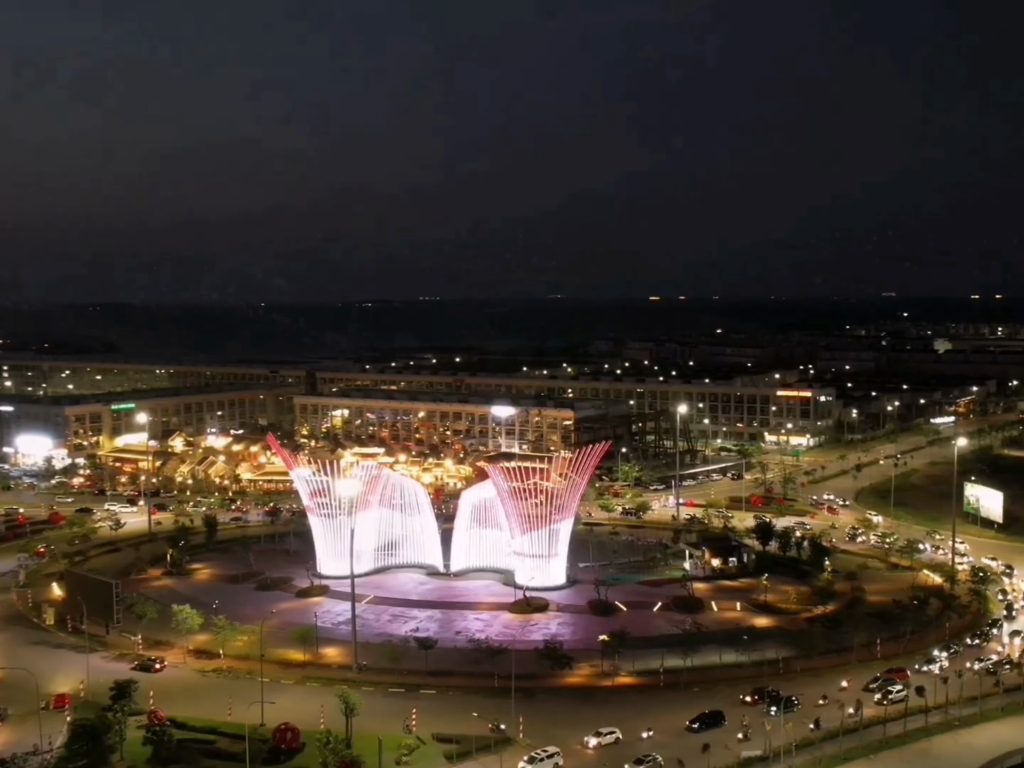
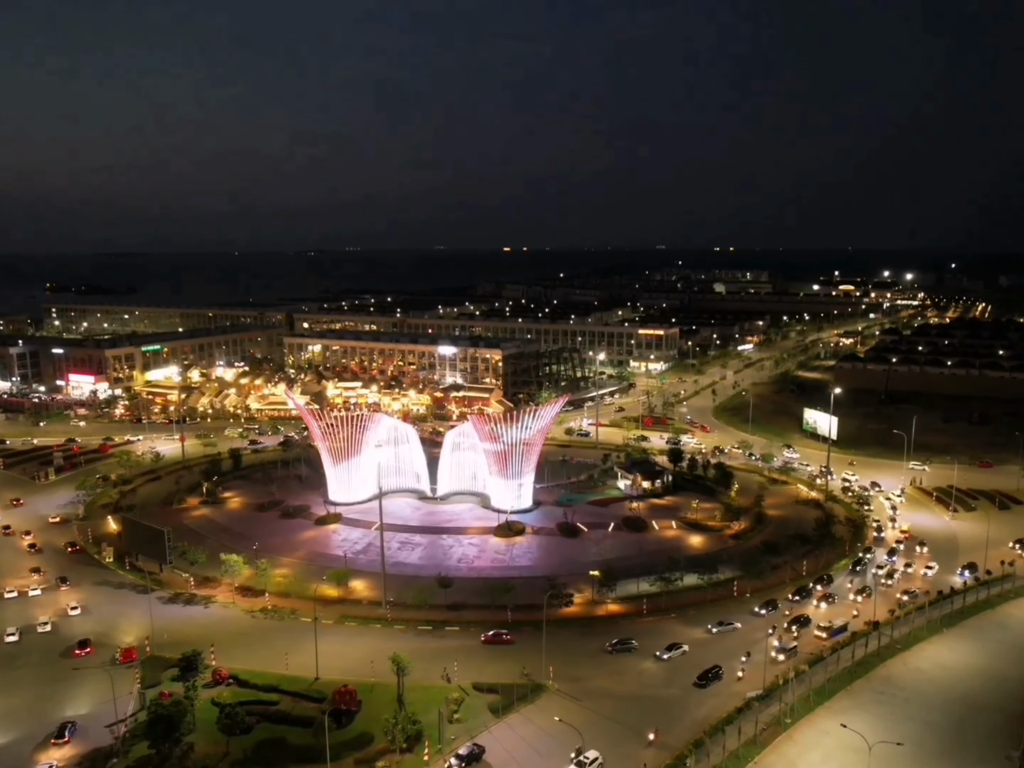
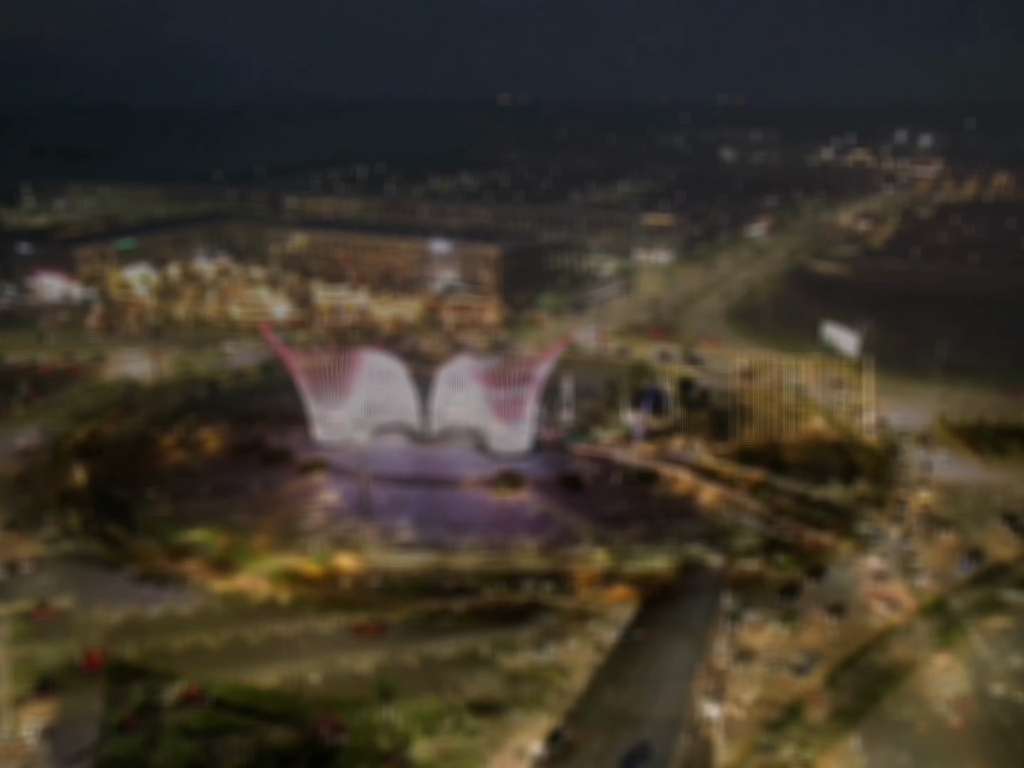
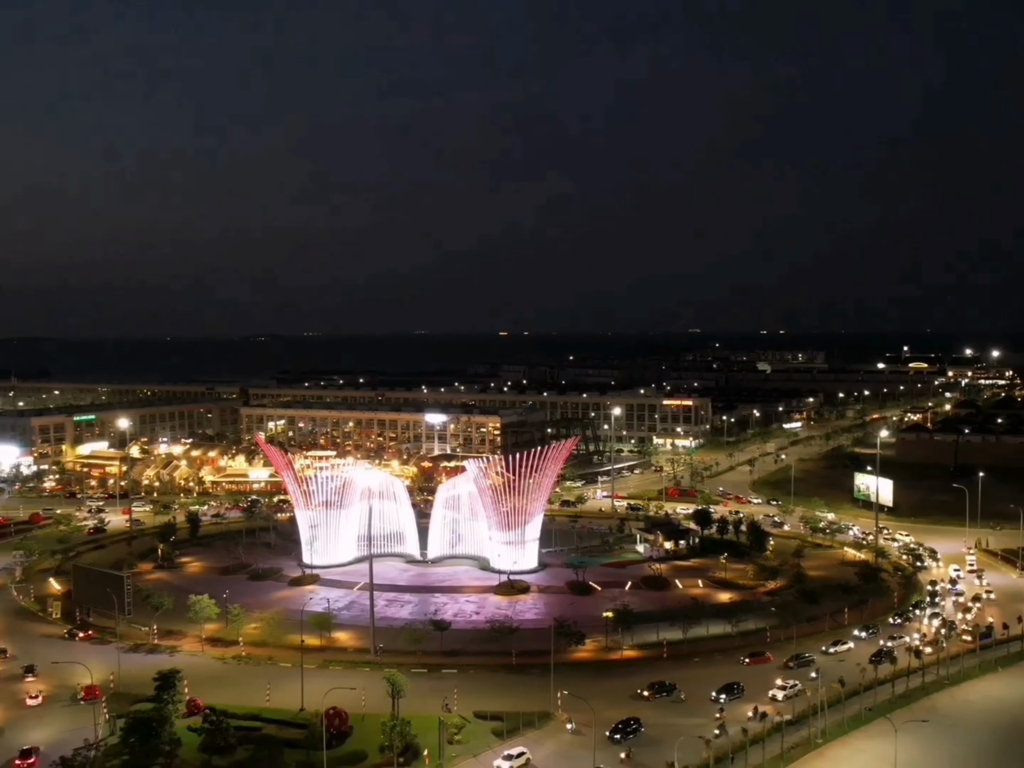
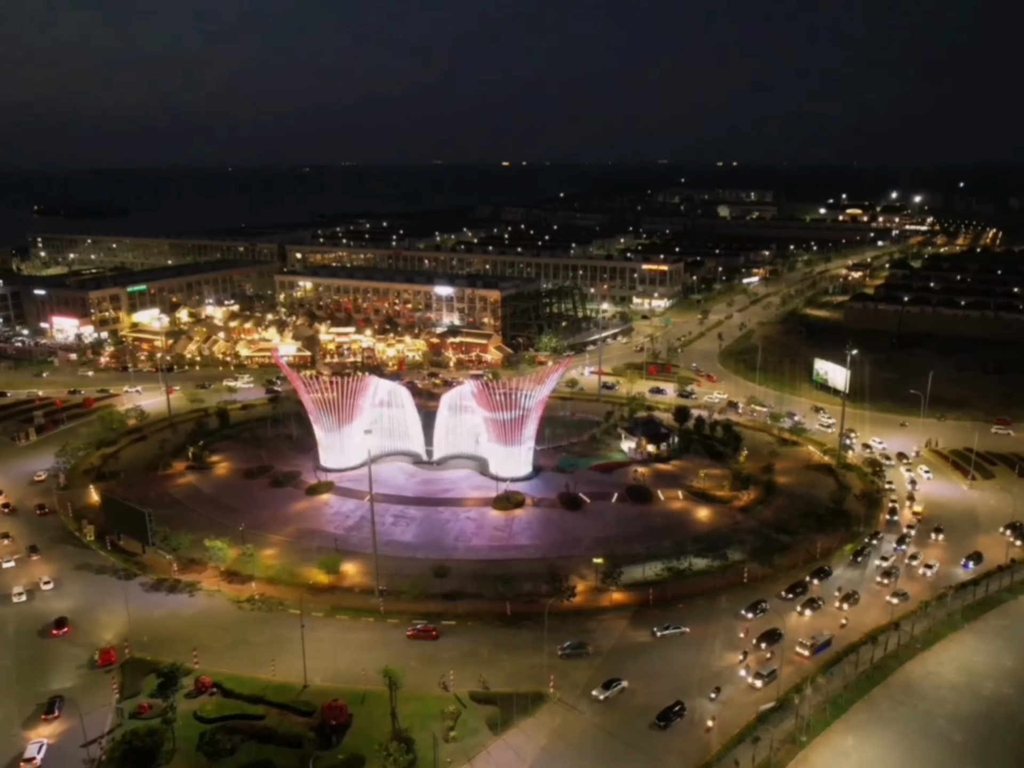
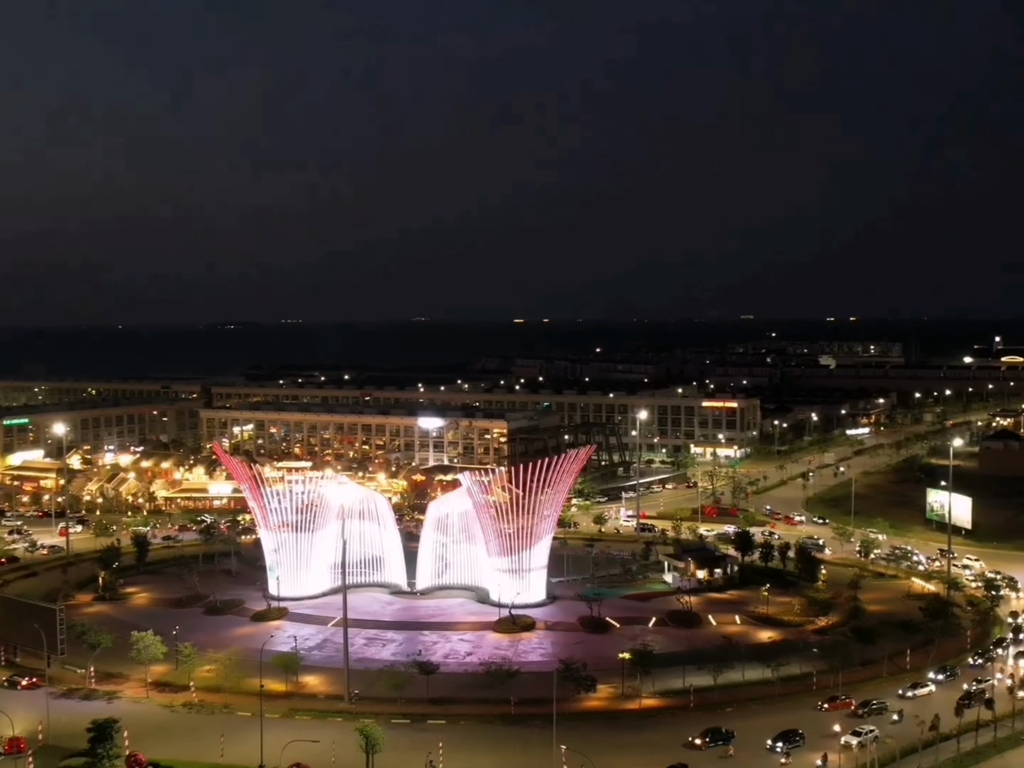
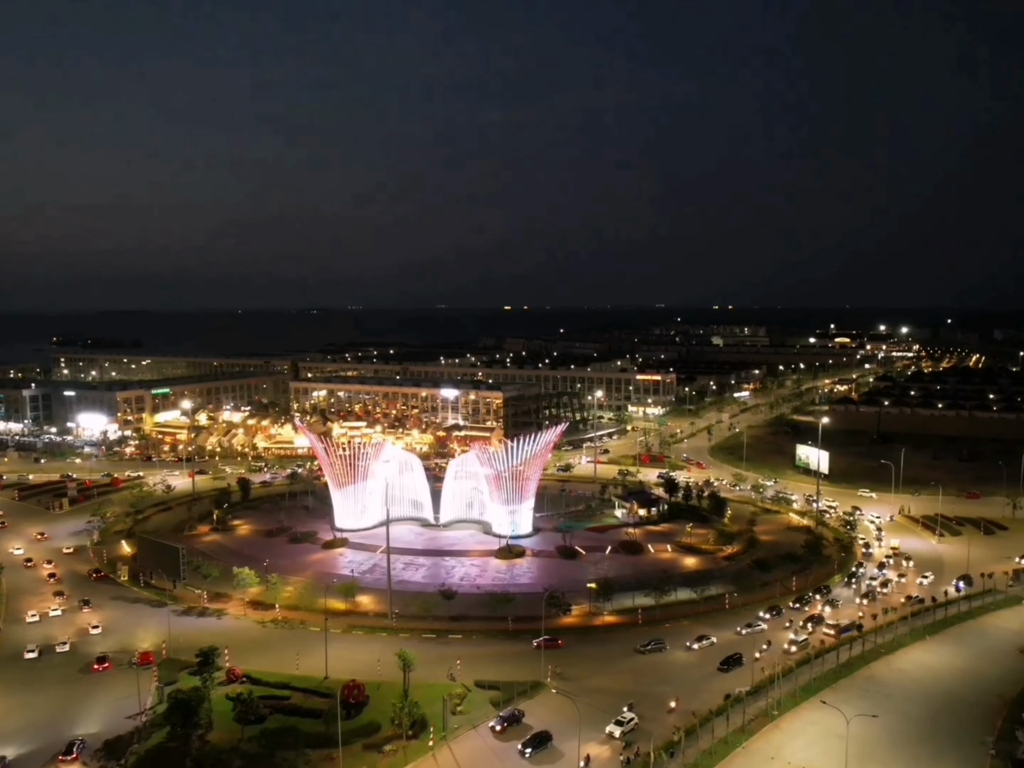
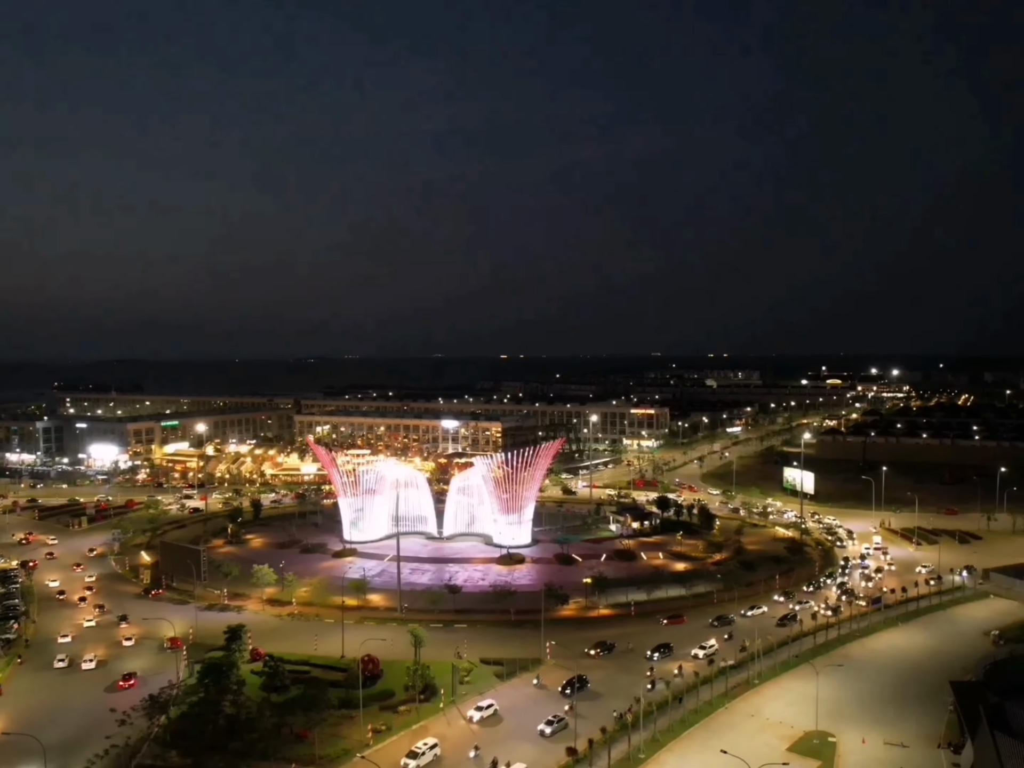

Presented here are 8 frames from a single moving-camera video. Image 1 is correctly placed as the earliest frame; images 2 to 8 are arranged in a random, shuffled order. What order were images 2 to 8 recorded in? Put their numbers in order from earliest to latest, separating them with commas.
6, 4, 8, 7, 2, 5, 3
